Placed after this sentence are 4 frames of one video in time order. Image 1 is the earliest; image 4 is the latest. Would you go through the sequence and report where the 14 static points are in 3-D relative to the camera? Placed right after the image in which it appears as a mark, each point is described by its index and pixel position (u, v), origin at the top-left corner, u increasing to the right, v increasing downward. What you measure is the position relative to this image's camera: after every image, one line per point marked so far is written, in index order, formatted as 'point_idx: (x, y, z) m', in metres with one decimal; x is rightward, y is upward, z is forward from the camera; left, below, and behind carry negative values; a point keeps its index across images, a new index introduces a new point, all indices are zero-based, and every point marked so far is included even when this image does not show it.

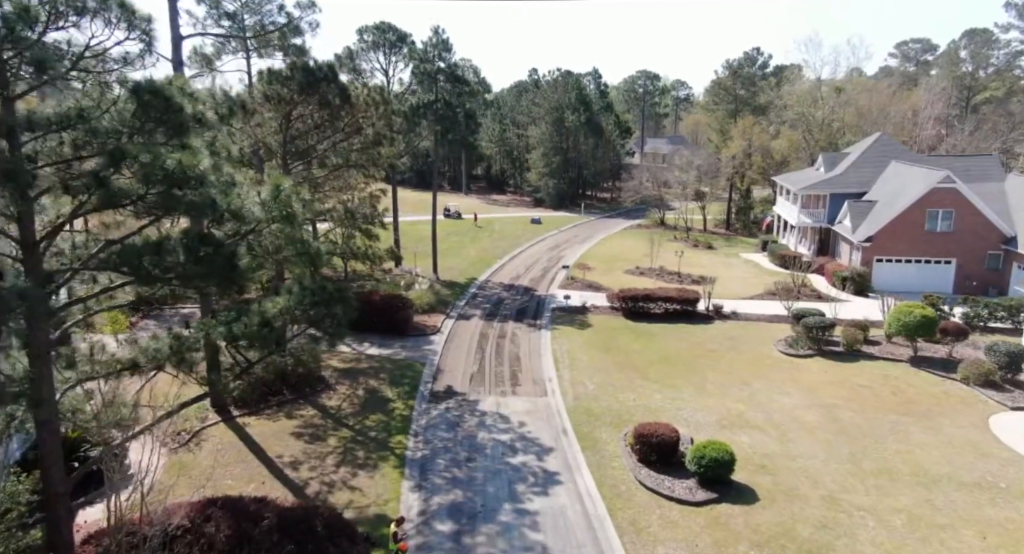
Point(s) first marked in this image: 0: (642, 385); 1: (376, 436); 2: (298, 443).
0: (+4.1, -3.4, +19.8) m
1: (-3.6, -4.2, +16.6) m
2: (-5.5, -4.2, +15.9) m
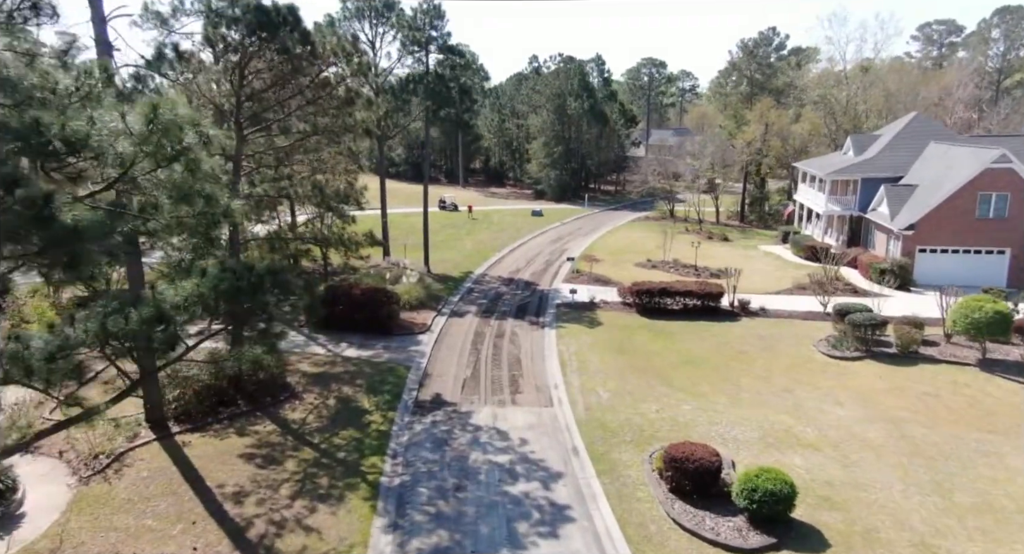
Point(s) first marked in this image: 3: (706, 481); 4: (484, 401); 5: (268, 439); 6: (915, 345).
0: (+4.1, -3.1, +16.8) m
1: (-3.6, -3.9, +13.6) m
2: (-5.5, -3.9, +12.9) m
3: (+3.6, -3.8, +11.7) m
4: (-0.8, -3.4, +17.1) m
5: (-5.5, -3.7, +14.1) m
6: (+11.8, -2.0, +18.3) m
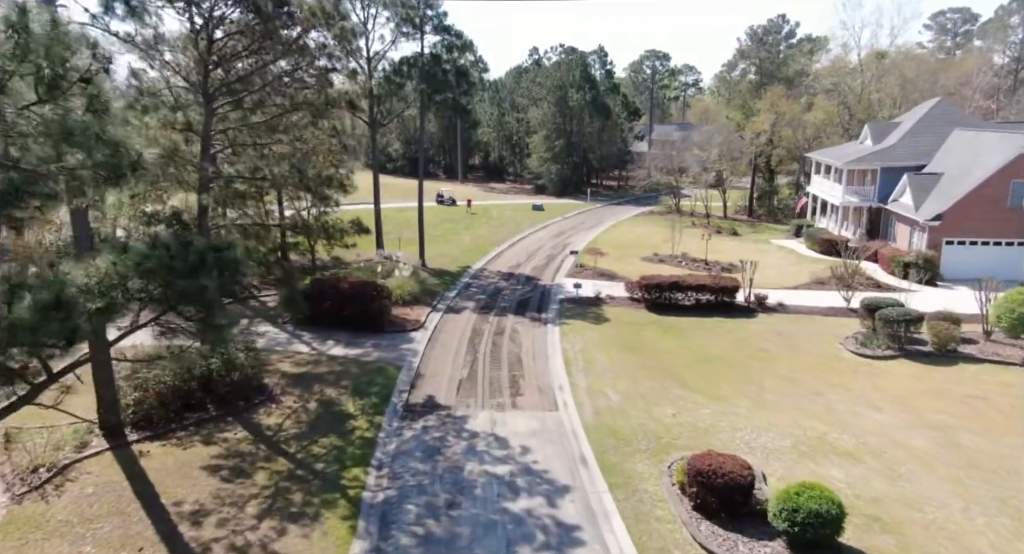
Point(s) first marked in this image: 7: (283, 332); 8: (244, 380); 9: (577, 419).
0: (+4.1, -2.9, +15.2) m
1: (-3.6, -3.7, +12.0) m
2: (-5.5, -3.7, +11.3) m
3: (+3.7, -3.6, +10.2) m
4: (-0.8, -3.1, +15.5) m
5: (-5.5, -3.4, +12.5) m
6: (+11.8, -1.8, +16.7) m
7: (-7.3, -1.7, +19.8) m
8: (-6.2, -2.4, +14.5) m
9: (+1.5, -3.3, +14.4) m
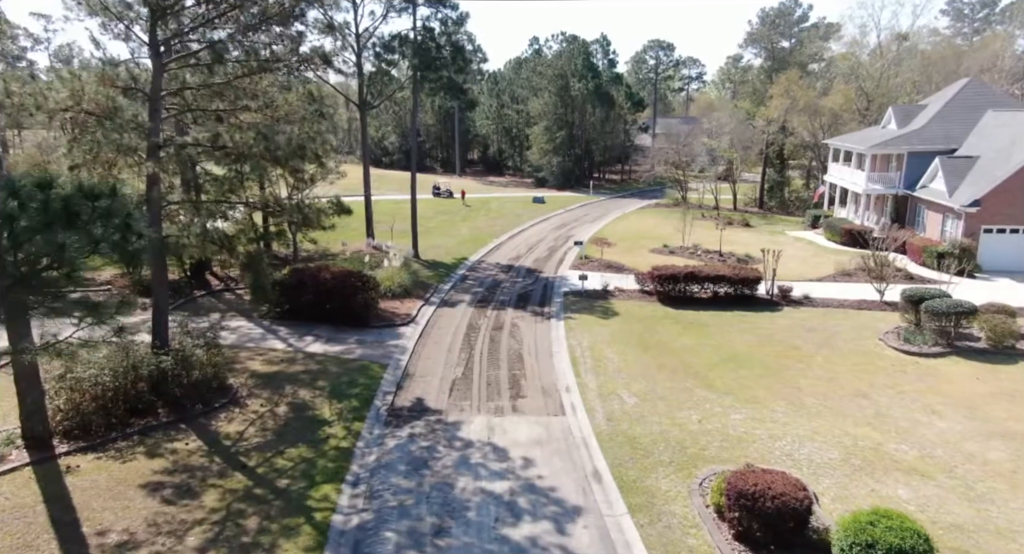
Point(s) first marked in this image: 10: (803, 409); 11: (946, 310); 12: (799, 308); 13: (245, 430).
0: (+4.1, -2.6, +13.2) m
1: (-3.6, -3.4, +10.0) m
2: (-5.5, -3.4, +9.3) m
3: (+3.7, -3.3, +8.2) m
4: (-0.8, -2.8, +13.5) m
5: (-5.5, -3.1, +10.6) m
6: (+11.8, -1.4, +14.8) m
7: (-7.3, -1.4, +17.8) m
8: (-6.2, -2.1, +12.6) m
9: (+1.5, -3.0, +12.4) m
10: (+5.9, -2.6, +12.6) m
11: (+10.5, -0.8, +15.1) m
12: (+8.8, -1.0, +19.2) m
13: (-5.0, -2.9, +11.8) m
